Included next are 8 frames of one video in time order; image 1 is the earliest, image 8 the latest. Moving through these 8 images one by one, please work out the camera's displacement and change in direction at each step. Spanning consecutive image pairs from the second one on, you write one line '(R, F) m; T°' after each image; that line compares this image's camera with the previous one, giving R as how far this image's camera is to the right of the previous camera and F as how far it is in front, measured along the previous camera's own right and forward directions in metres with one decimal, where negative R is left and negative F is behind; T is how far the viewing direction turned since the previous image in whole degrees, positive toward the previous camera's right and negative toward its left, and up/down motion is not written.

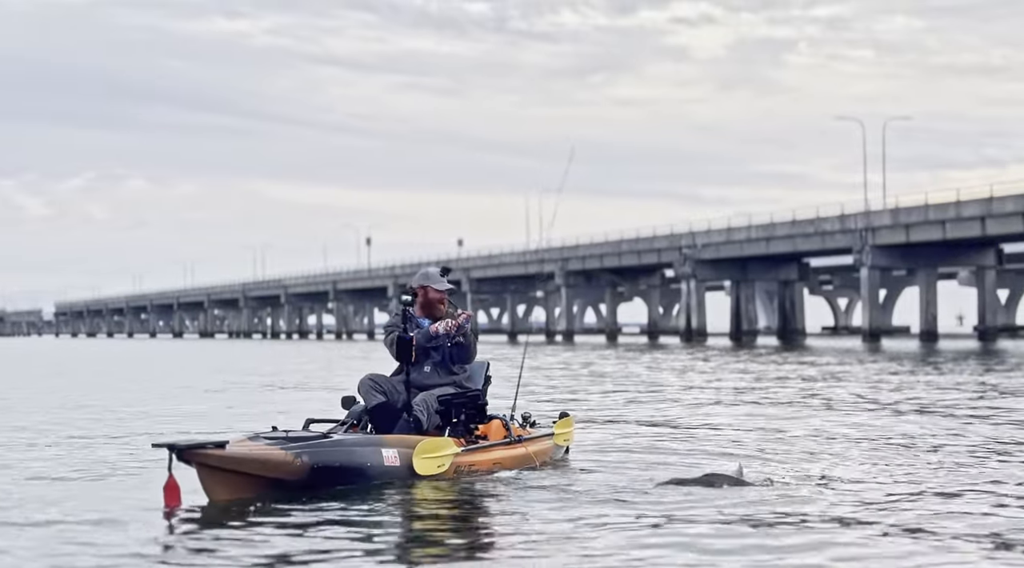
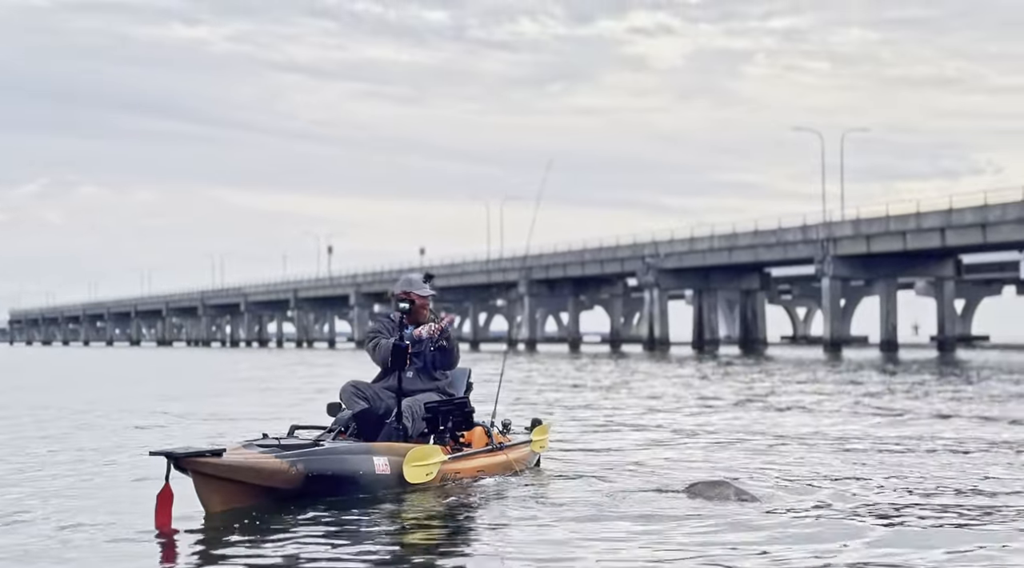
(-0.3, 0.0) m; +2°
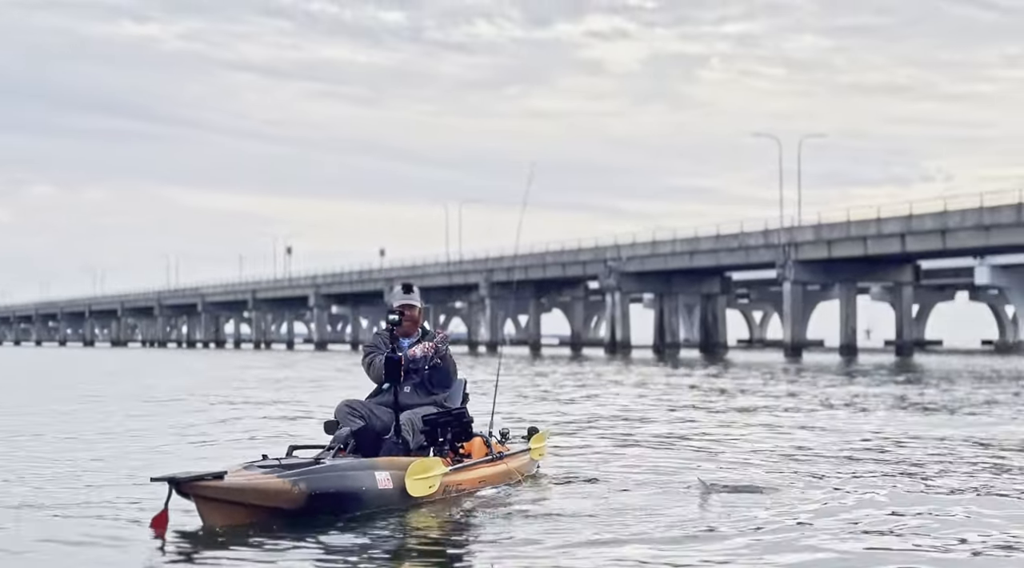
(-0.6, 0.0) m; +2°
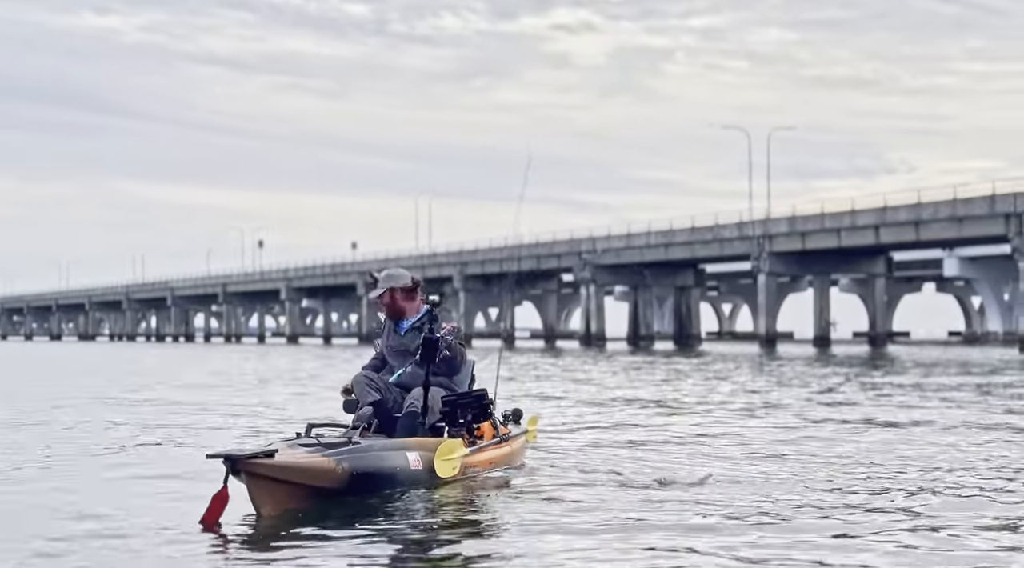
(-0.6, 0.0) m; +2°
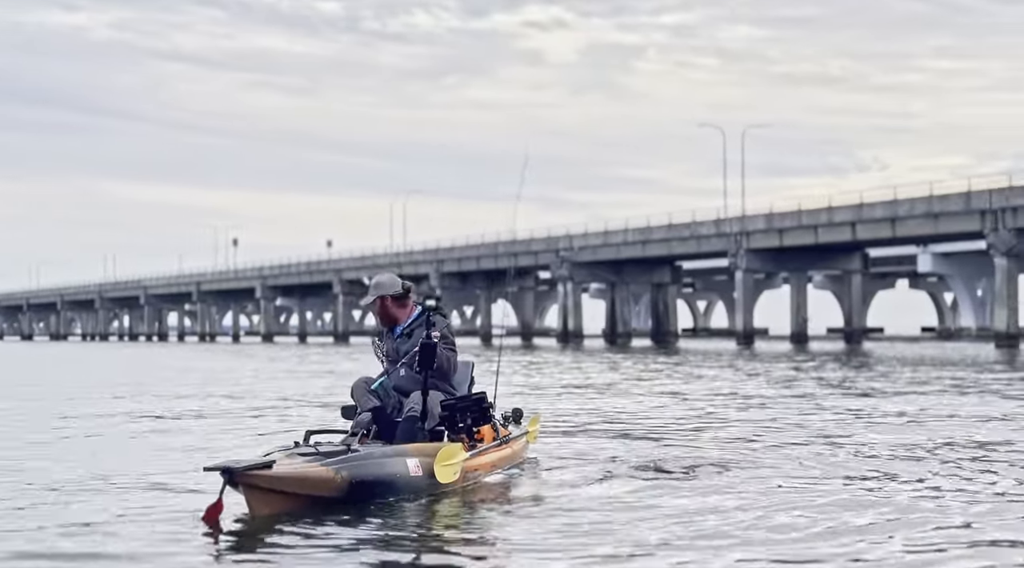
(-0.4, +0.1) m; +1°
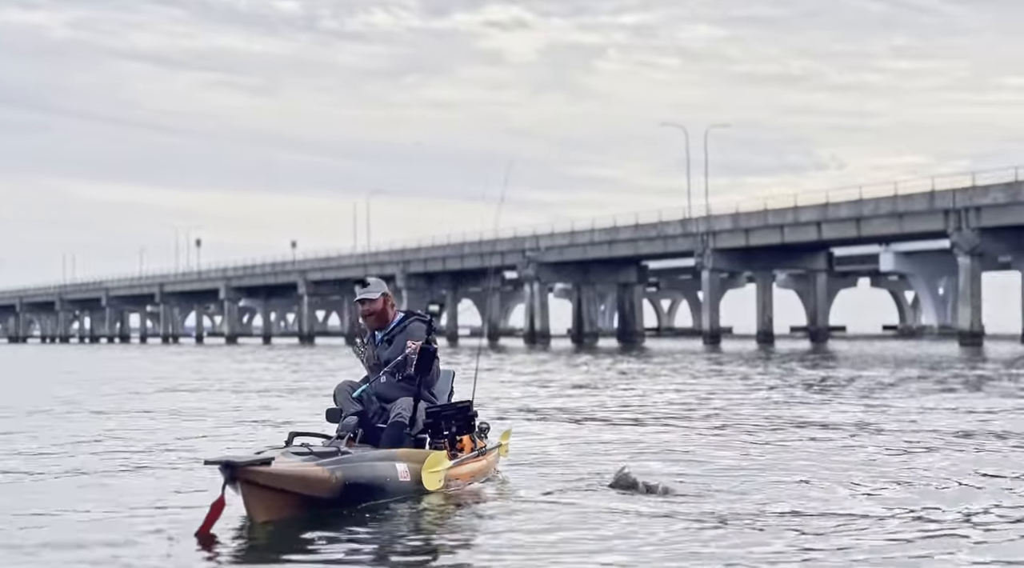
(-0.4, 0.0) m; +2°
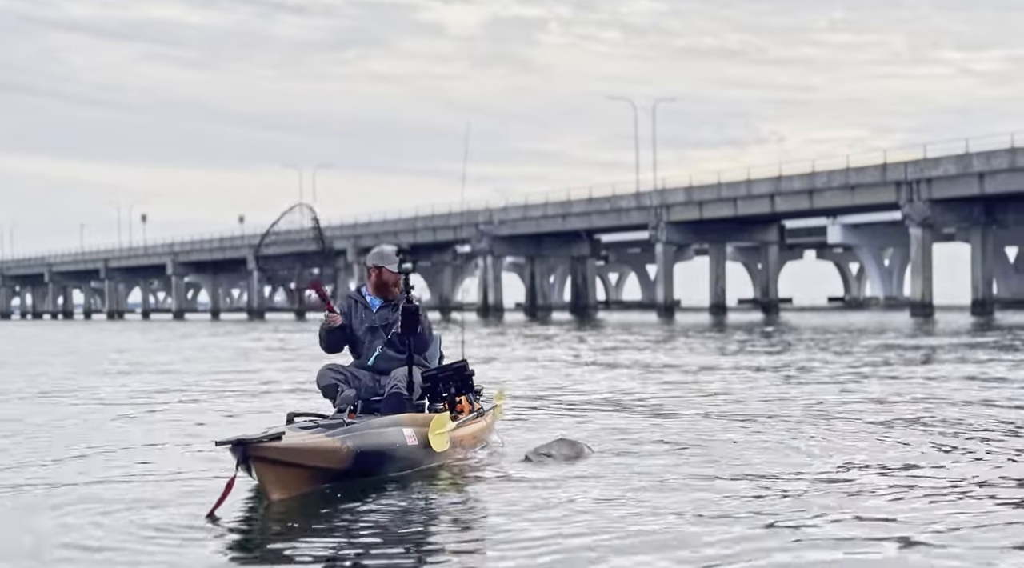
(-0.7, +0.1) m; +3°
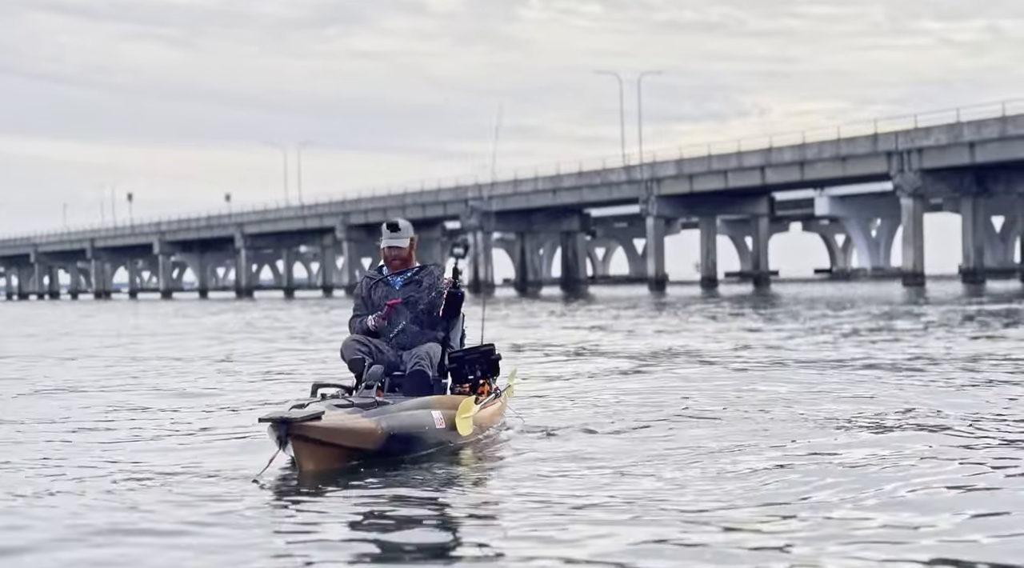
(-0.5, +0.1) m; +1°
